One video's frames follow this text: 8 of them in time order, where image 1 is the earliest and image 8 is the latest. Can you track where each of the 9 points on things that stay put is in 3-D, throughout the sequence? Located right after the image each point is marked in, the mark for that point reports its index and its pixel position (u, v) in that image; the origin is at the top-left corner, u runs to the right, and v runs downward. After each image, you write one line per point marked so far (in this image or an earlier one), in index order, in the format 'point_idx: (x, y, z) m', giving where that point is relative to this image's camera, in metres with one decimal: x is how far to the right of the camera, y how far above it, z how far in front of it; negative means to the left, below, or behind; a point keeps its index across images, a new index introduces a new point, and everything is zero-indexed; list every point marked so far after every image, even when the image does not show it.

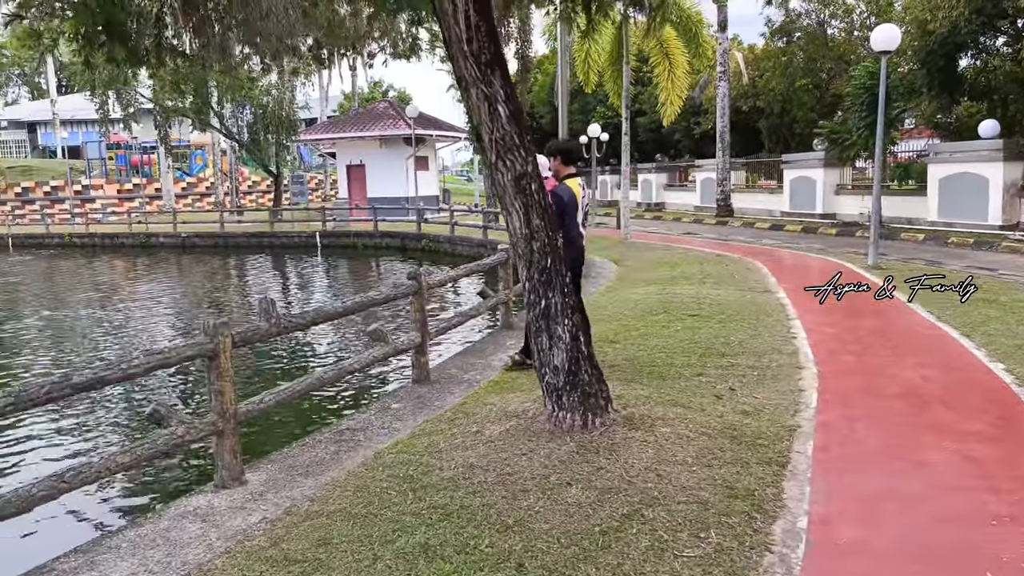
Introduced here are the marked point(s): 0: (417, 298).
0: (-0.8, -0.1, +6.2) m
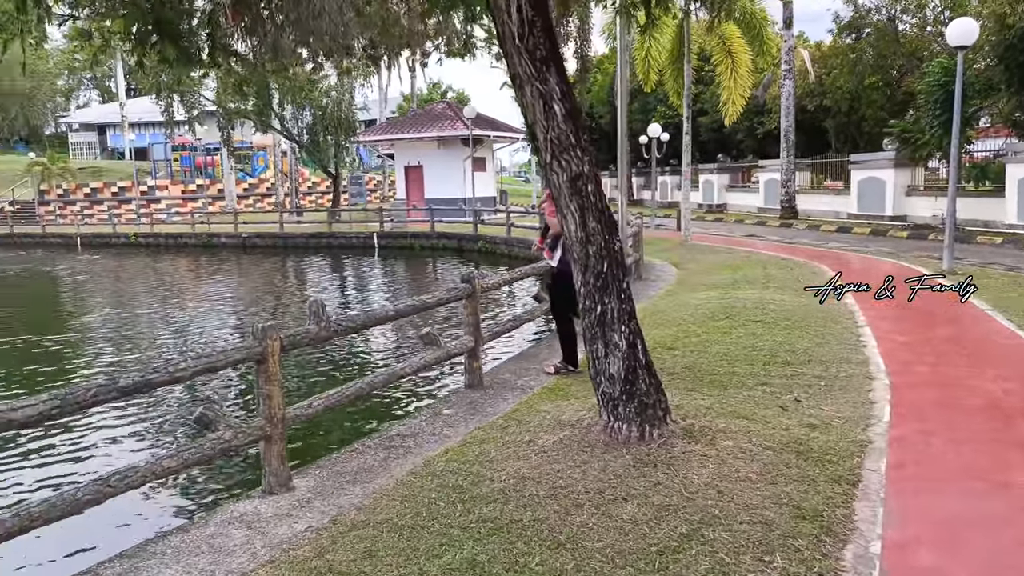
0: (-0.3, -0.1, +6.1) m
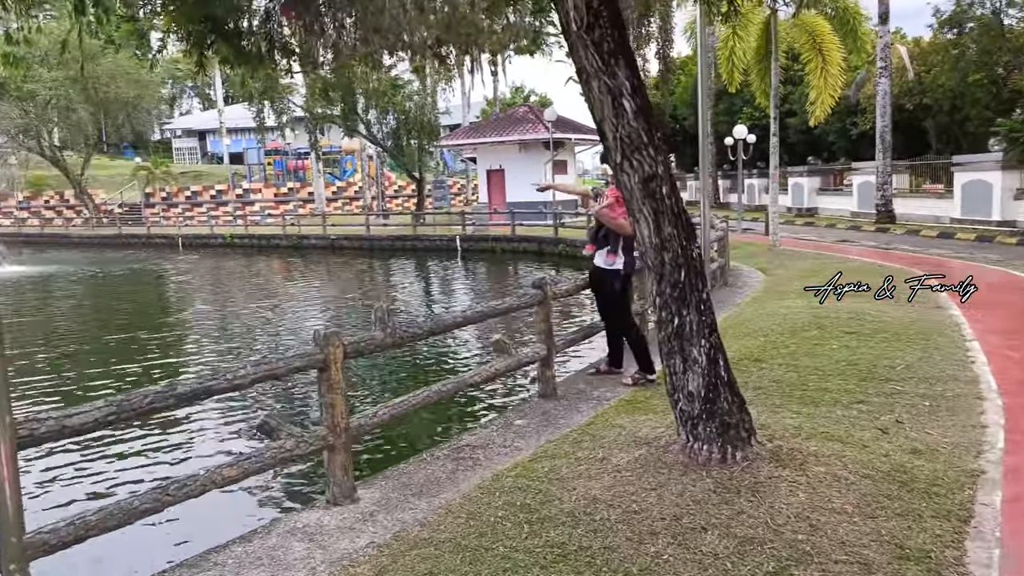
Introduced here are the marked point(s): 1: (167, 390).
0: (+0.2, -0.1, +5.9) m
1: (-1.4, -0.4, +3.3) m
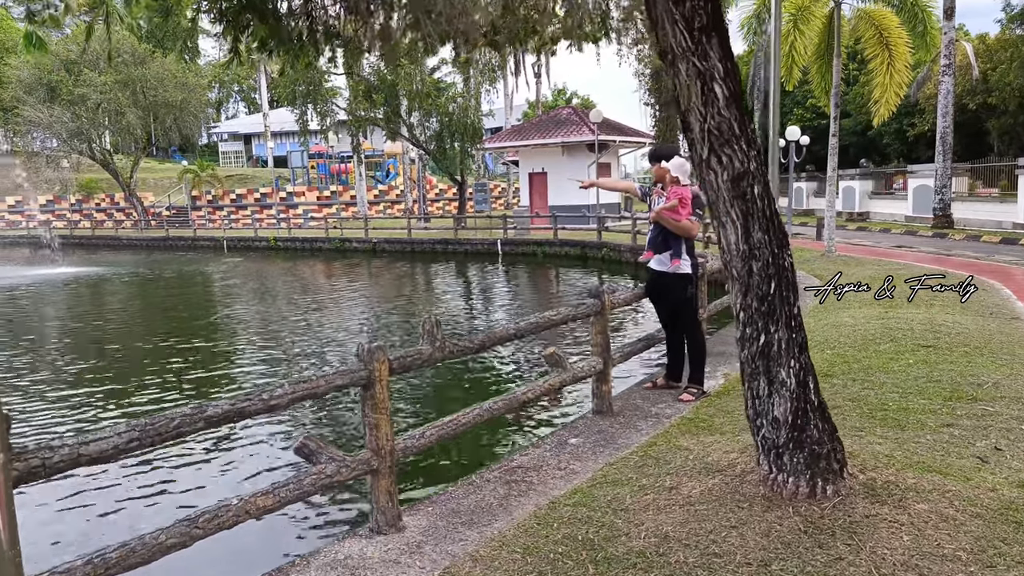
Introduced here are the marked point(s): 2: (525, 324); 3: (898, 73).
0: (+0.6, -0.2, +5.5) m
1: (-1.2, -0.5, +3.1) m
2: (+0.1, -0.2, +4.8) m
3: (+6.9, +3.9, +14.1) m
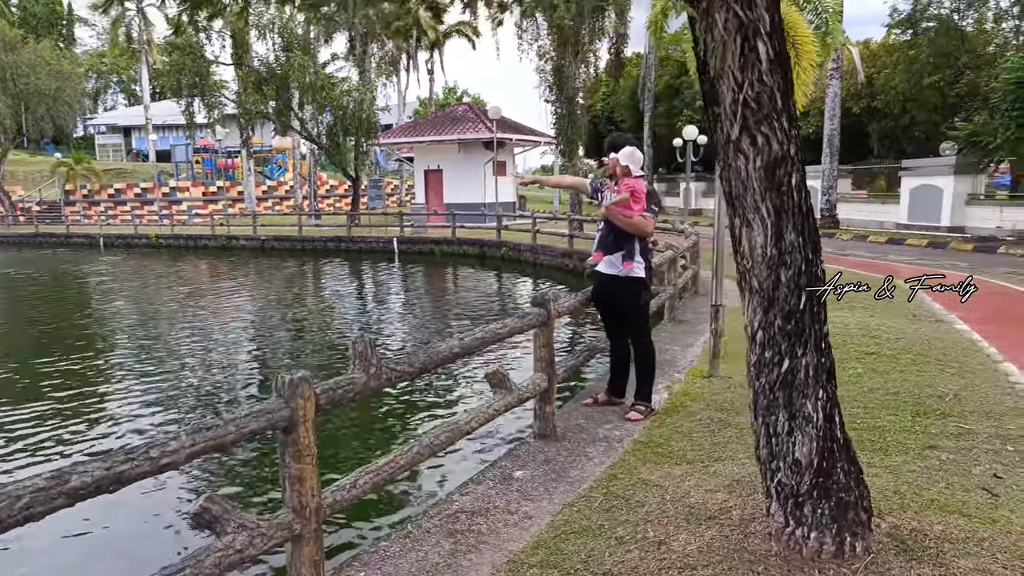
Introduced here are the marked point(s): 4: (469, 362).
0: (+0.2, -0.3, +4.8) m
1: (-1.3, -0.5, +2.2) m
2: (-0.2, -0.3, +4.0) m
3: (+5.3, +3.9, +14.1) m
4: (-0.4, -0.6, +7.2) m
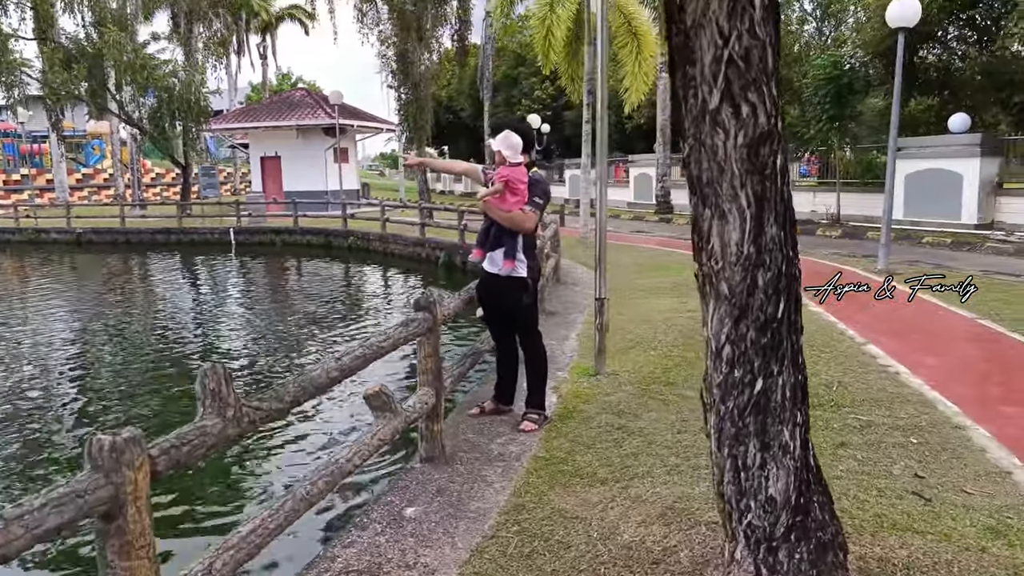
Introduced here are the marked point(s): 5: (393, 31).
0: (-0.4, -0.3, +4.2) m
1: (-1.4, -0.6, +1.3) m
2: (-0.7, -0.3, +3.3) m
3: (+2.6, +4.1, +14.2) m
4: (-1.5, -0.6, +6.4) m
5: (-2.9, +6.4, +19.3) m
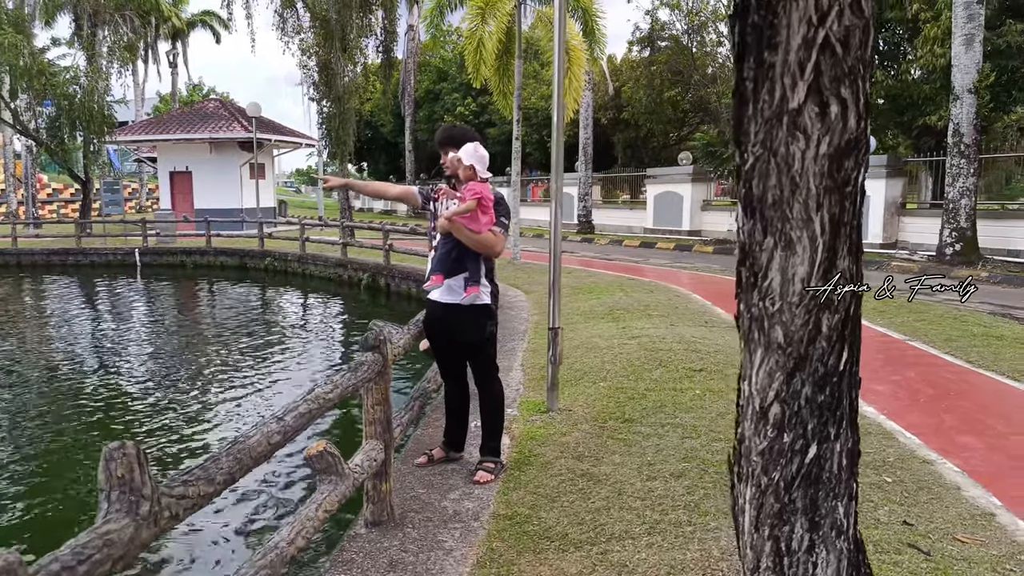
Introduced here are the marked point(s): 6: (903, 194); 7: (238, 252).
0: (-0.6, -0.5, +3.7) m
1: (-1.3, -0.8, +0.7) m
2: (-0.8, -0.5, +2.8) m
3: (+1.3, +3.7, +14.1) m
4: (-1.9, -0.9, +5.8) m
5: (-4.7, +5.9, +18.6) m
6: (+7.0, +1.7, +13.8) m
7: (-6.5, +0.8, +19.1) m
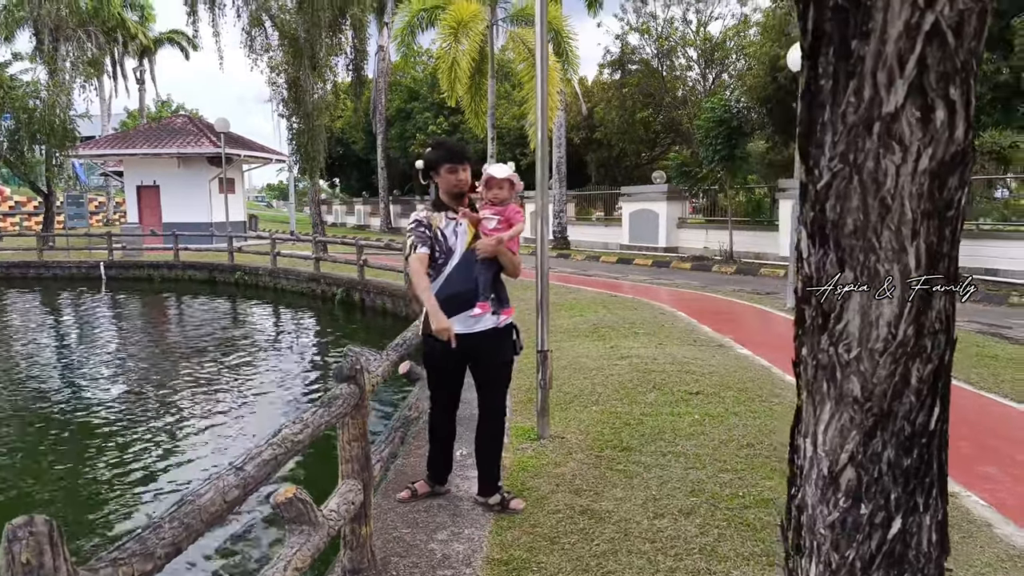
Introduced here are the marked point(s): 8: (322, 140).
0: (-0.7, -0.5, +3.3) m
1: (-1.2, -0.8, +0.3) m
2: (-0.8, -0.5, +2.4) m
3: (+1.0, +3.4, +13.8) m
4: (-2.0, -1.0, +5.3) m
5: (-5.2, +5.5, +18.2) m
6: (+6.7, +1.3, +13.7) m
7: (-7.0, +0.5, +18.5) m
8: (-4.5, +3.6, +18.9) m
